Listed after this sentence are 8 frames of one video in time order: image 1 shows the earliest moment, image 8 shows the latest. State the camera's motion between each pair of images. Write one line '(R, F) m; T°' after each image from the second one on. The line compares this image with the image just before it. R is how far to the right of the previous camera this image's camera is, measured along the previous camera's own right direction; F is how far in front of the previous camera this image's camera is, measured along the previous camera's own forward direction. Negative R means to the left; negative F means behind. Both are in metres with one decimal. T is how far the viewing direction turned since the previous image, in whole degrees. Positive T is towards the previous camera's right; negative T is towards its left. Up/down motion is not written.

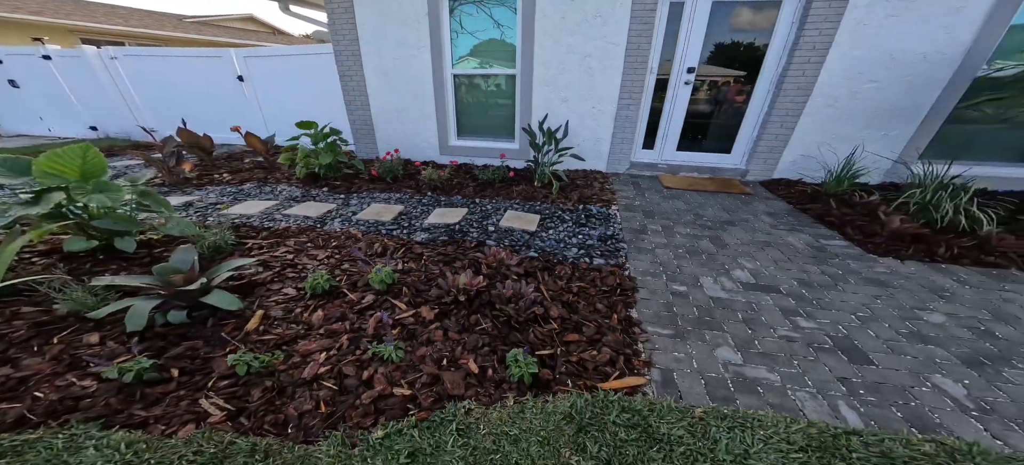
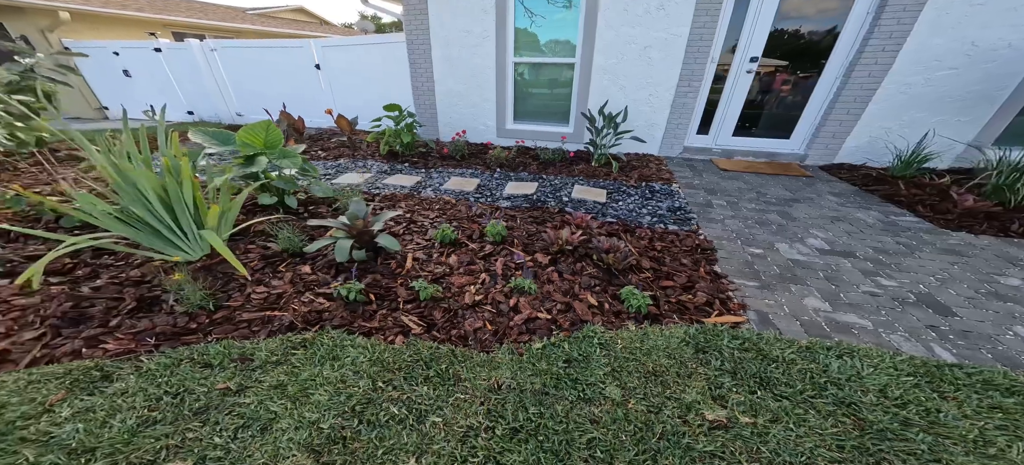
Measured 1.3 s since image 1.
(-0.6, -0.3) m; -3°
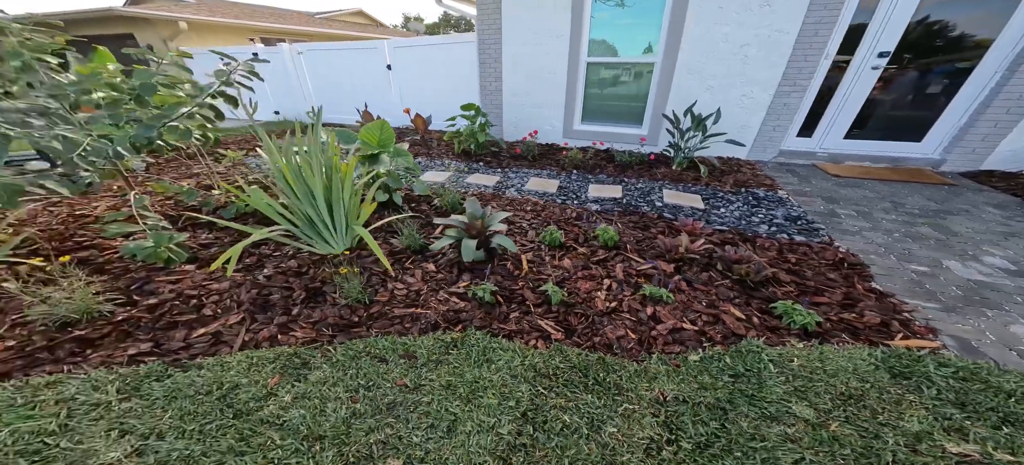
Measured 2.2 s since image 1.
(-0.6, 0.0) m; -5°
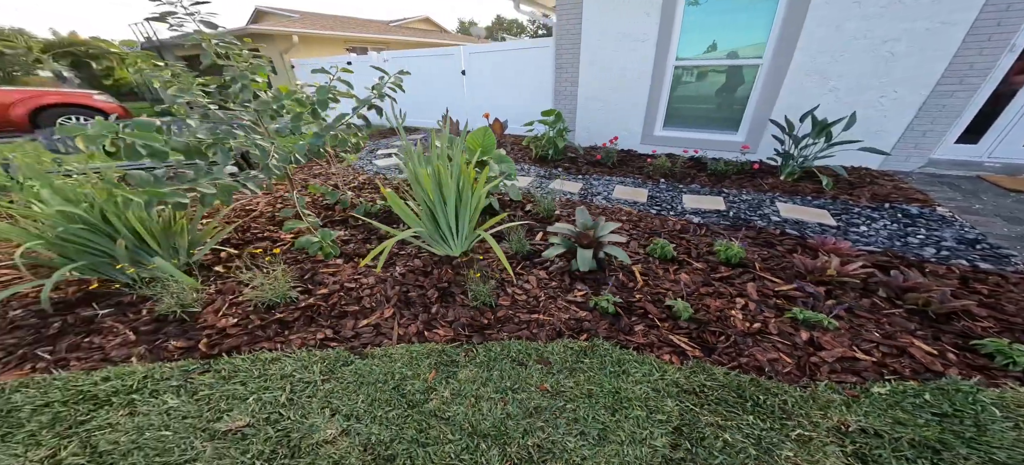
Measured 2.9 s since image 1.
(-0.4, 0.0) m; -9°
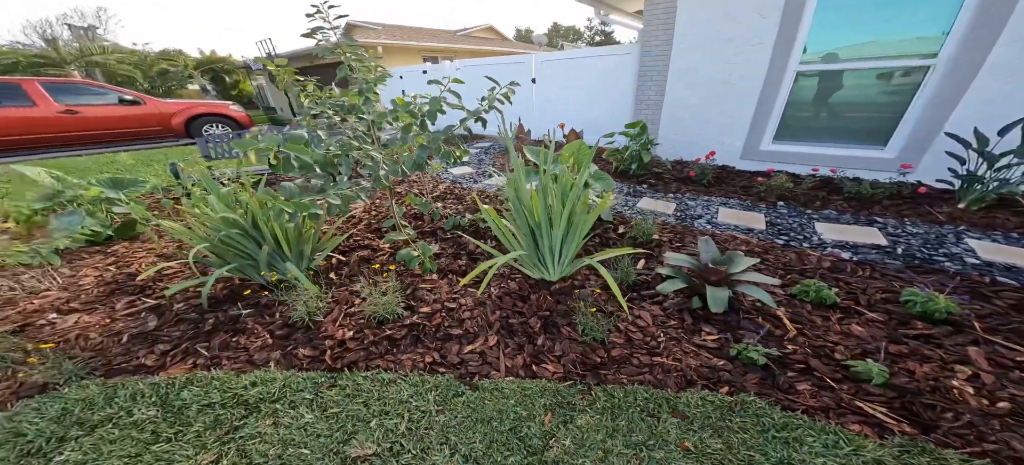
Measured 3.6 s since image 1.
(-0.3, +0.1) m; -10°
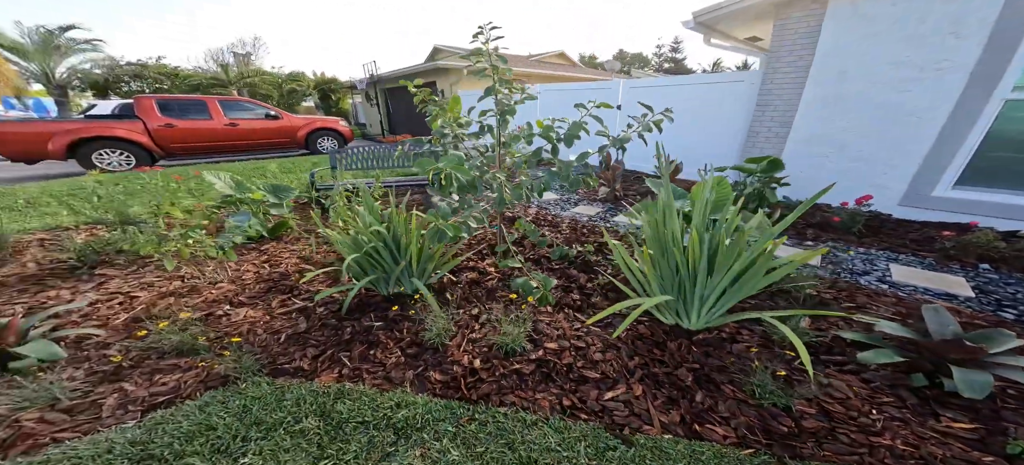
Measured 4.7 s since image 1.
(-0.4, +0.1) m; -10°
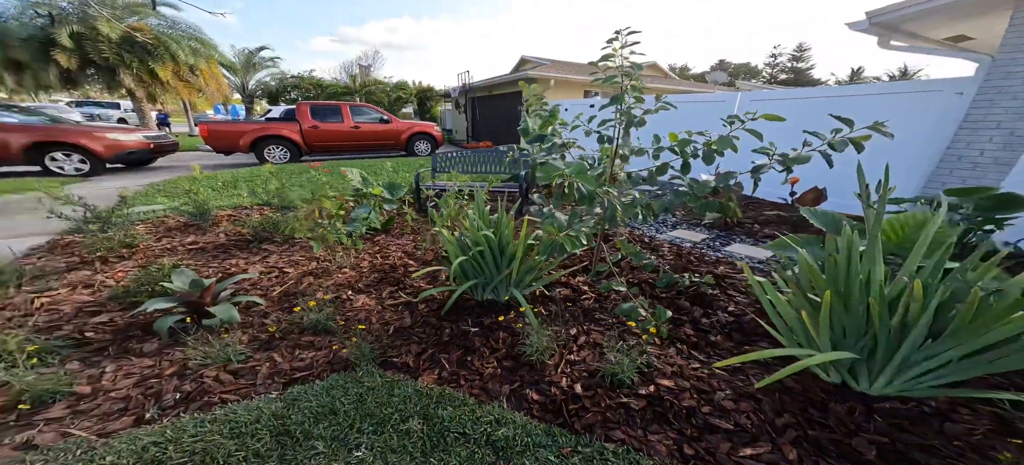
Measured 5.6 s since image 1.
(-0.2, +0.1) m; -14°
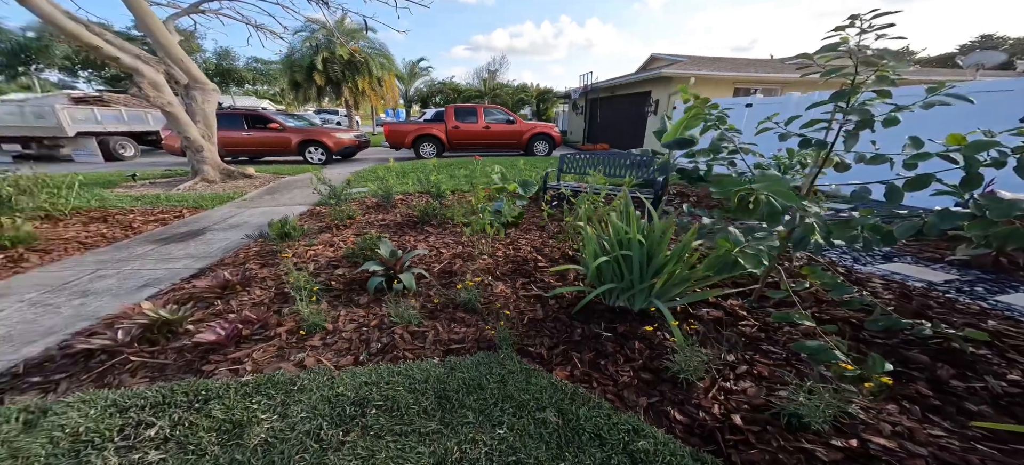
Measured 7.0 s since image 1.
(-0.2, 0.0) m; -18°
